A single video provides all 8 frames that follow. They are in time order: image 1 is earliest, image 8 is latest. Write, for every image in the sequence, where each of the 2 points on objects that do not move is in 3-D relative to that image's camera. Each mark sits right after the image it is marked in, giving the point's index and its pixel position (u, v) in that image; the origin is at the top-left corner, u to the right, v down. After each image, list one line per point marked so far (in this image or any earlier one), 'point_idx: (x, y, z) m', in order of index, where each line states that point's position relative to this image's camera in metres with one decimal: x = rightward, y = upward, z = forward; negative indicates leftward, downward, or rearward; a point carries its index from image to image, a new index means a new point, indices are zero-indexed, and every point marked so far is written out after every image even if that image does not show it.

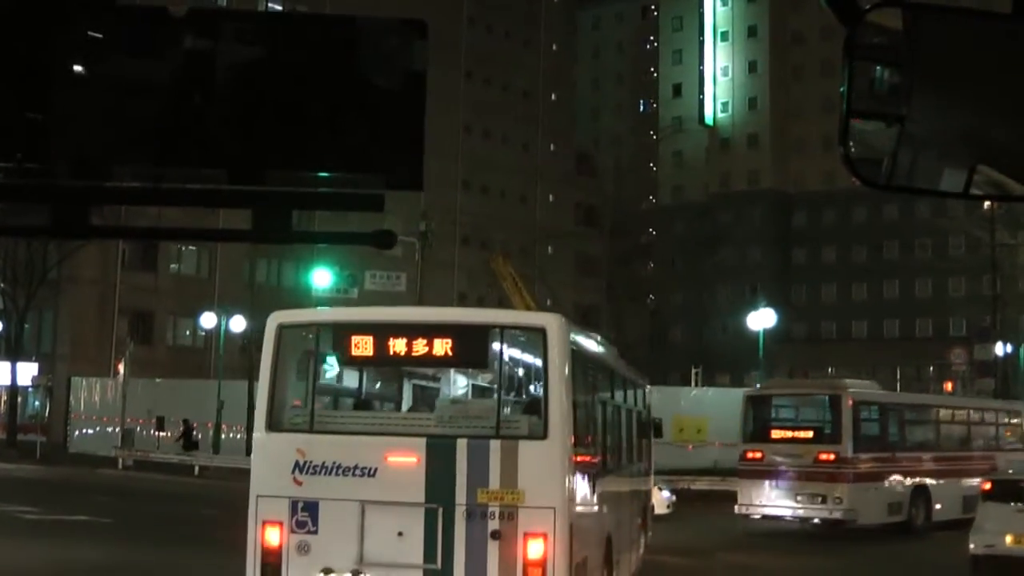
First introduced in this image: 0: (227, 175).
0: (-2.6, +0.9, +9.6) m
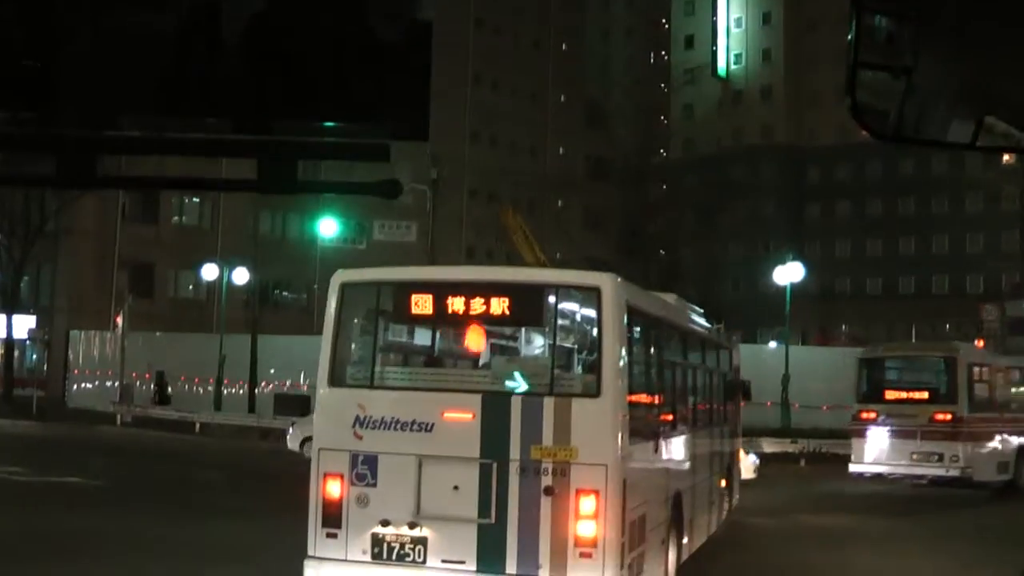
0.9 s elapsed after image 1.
0: (-2.3, +1.3, +9.2) m
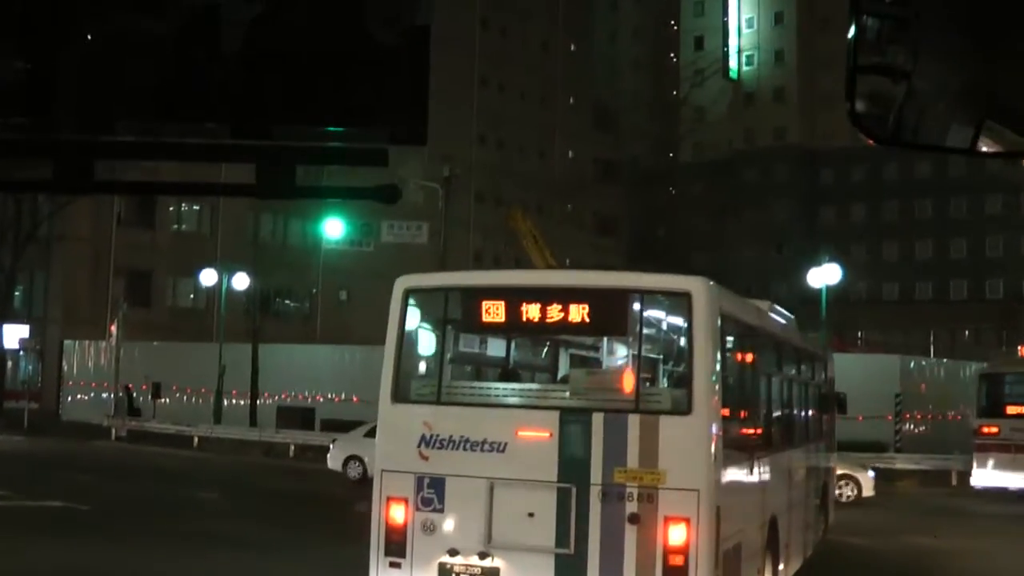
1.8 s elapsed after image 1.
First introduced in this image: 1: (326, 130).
0: (-2.2, +1.2, +8.9) m
1: (-1.5, +1.2, +9.0) m
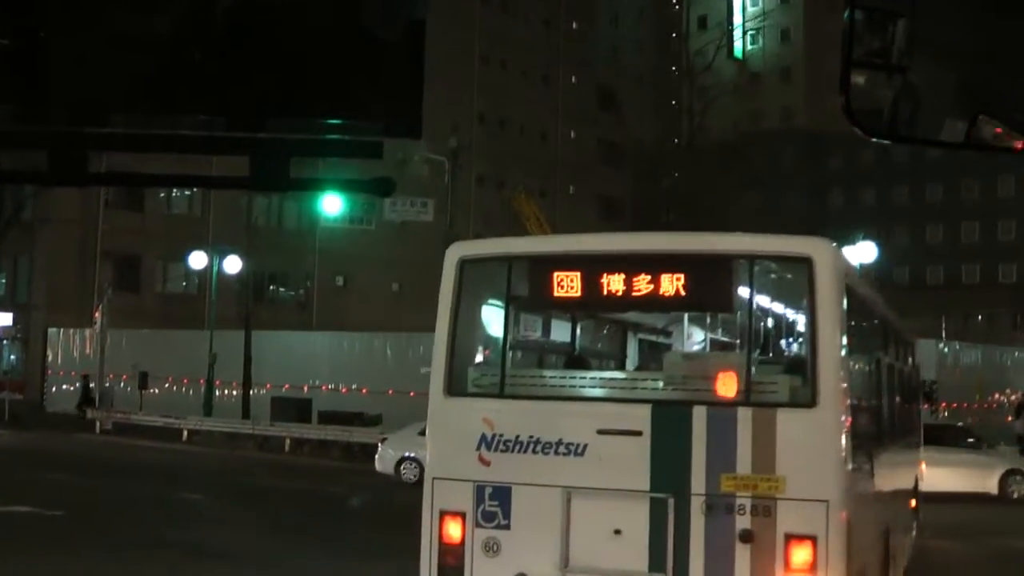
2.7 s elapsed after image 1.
0: (-2.1, +1.2, +8.9) m
1: (-1.4, +1.2, +9.0) m
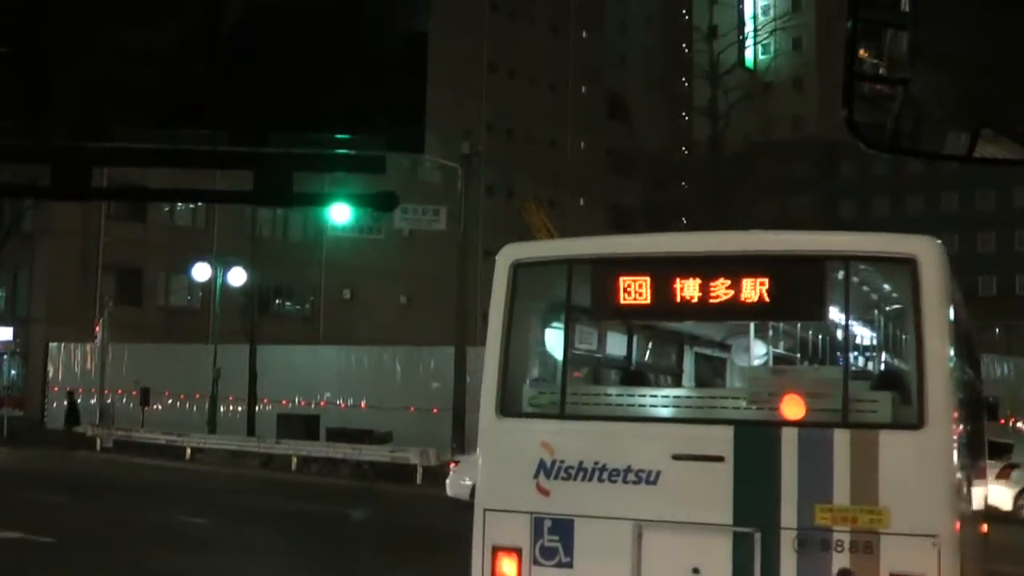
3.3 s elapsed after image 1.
0: (-1.9, +1.1, +9.4) m
1: (-1.1, +1.1, +9.5) m
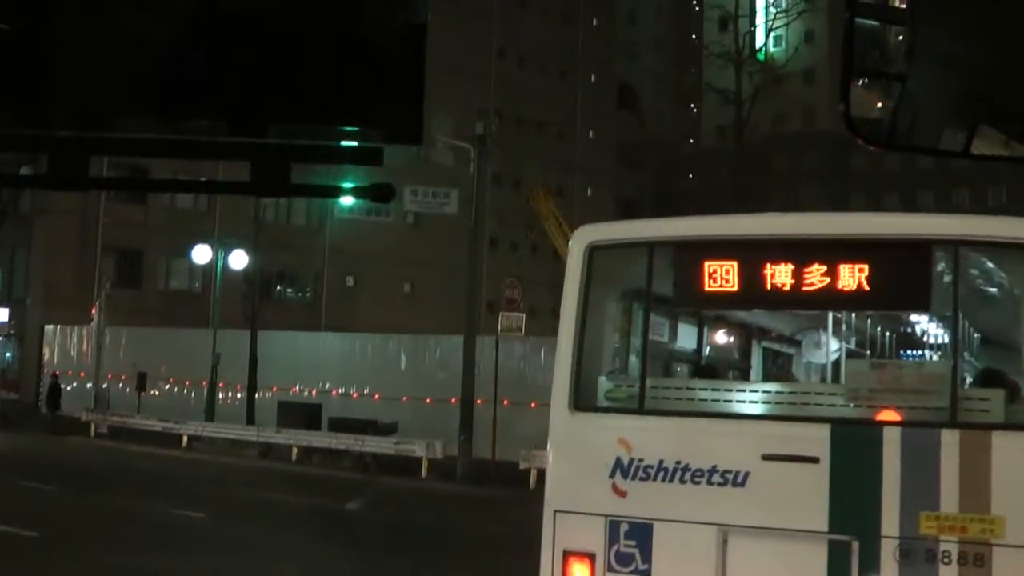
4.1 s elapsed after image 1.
0: (-2.2, +1.1, +9.8) m
1: (-1.5, +1.1, +9.9) m
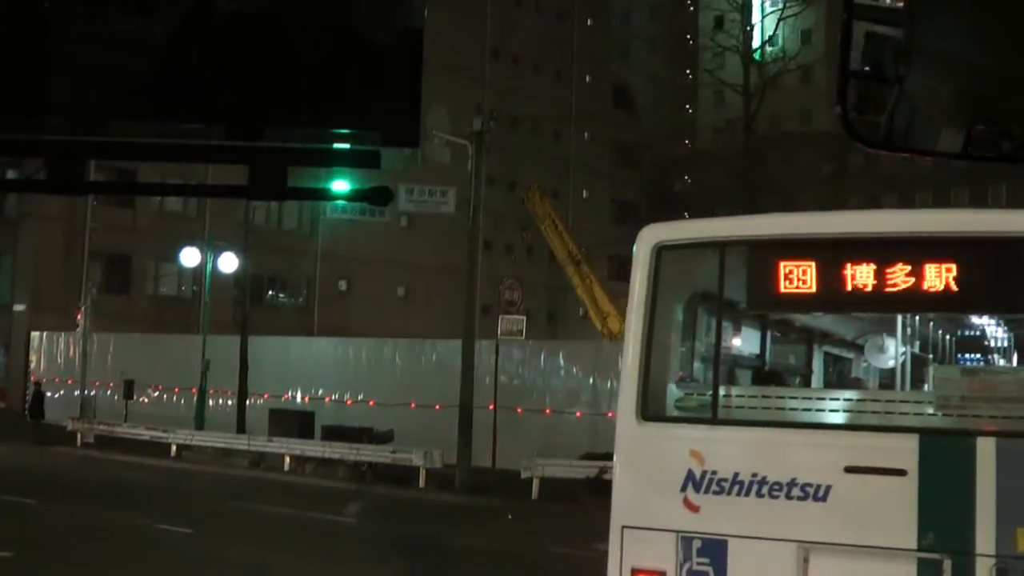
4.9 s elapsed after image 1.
0: (-2.1, +1.1, +9.2) m
1: (-1.4, +1.1, +9.3) m
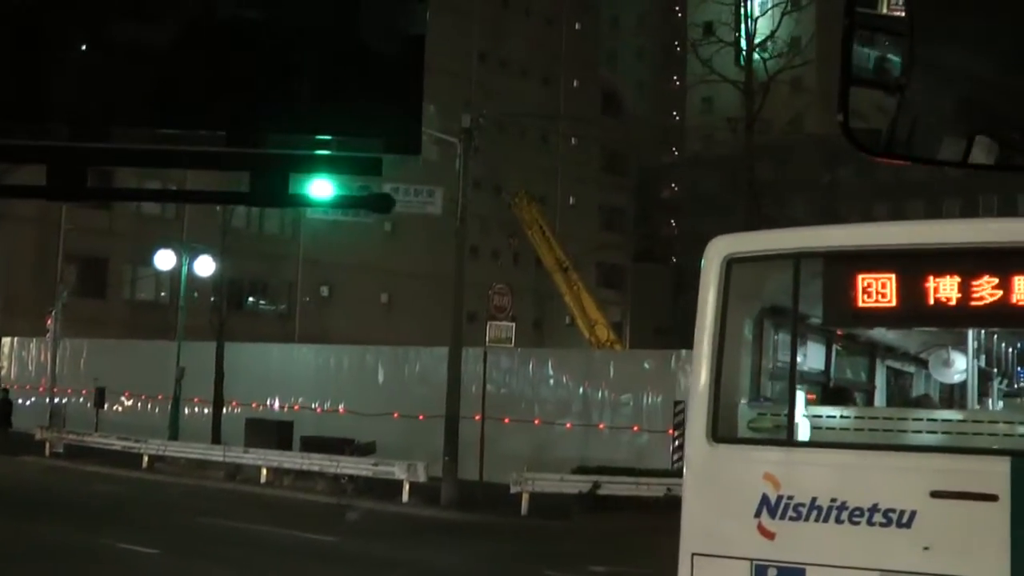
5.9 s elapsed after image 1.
0: (-2.2, +1.1, +8.4) m
1: (-1.4, +1.1, +8.5) m
